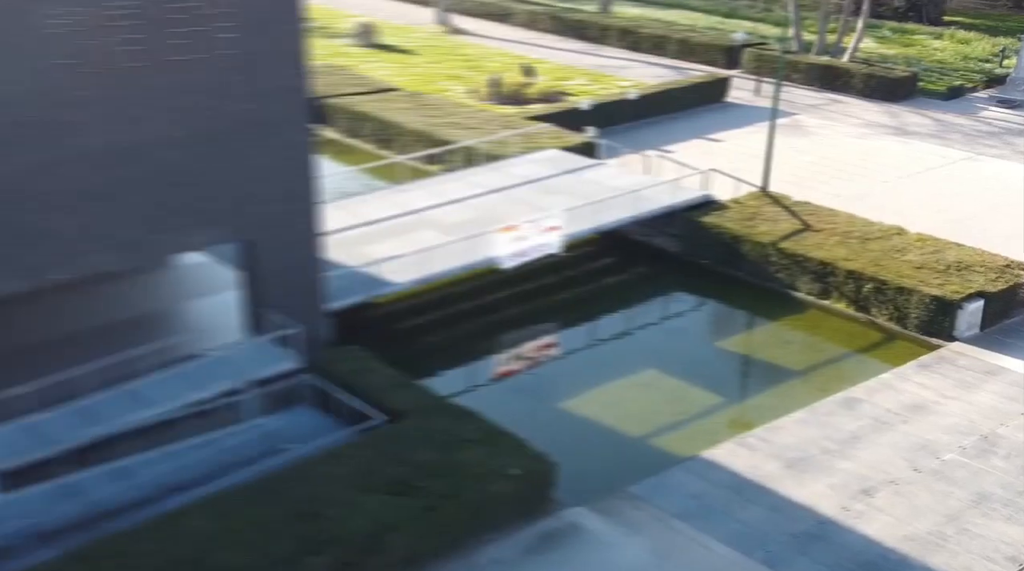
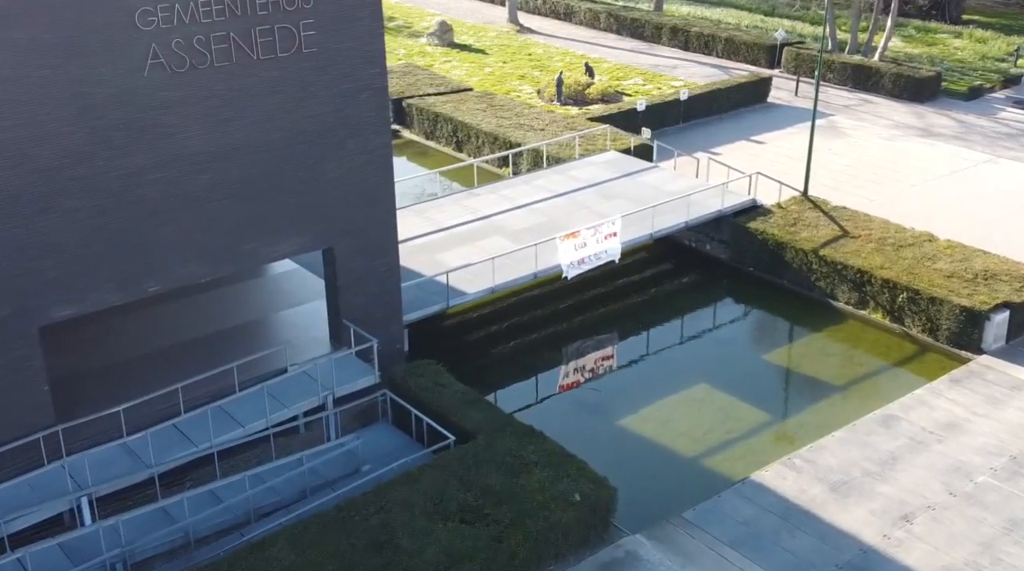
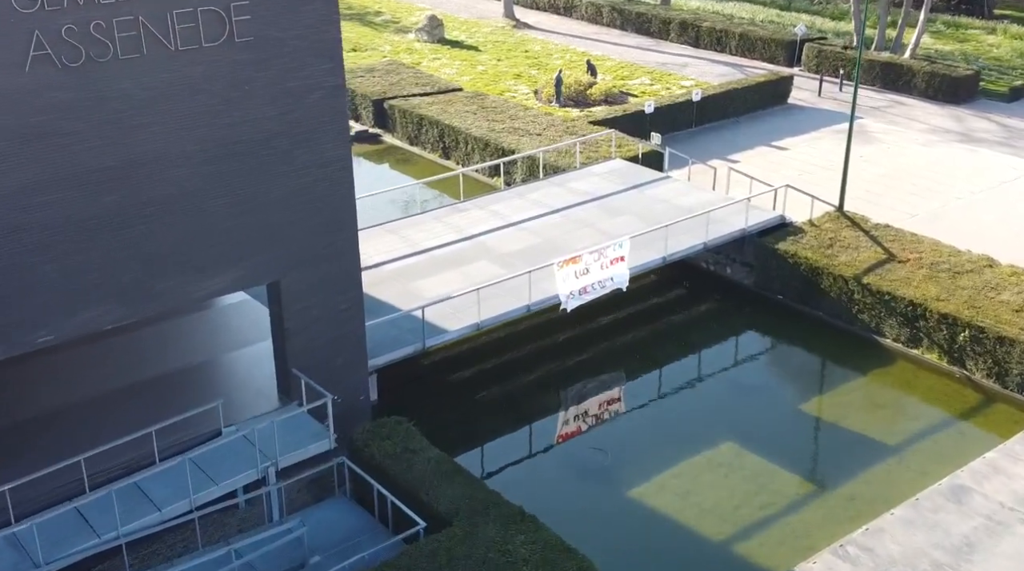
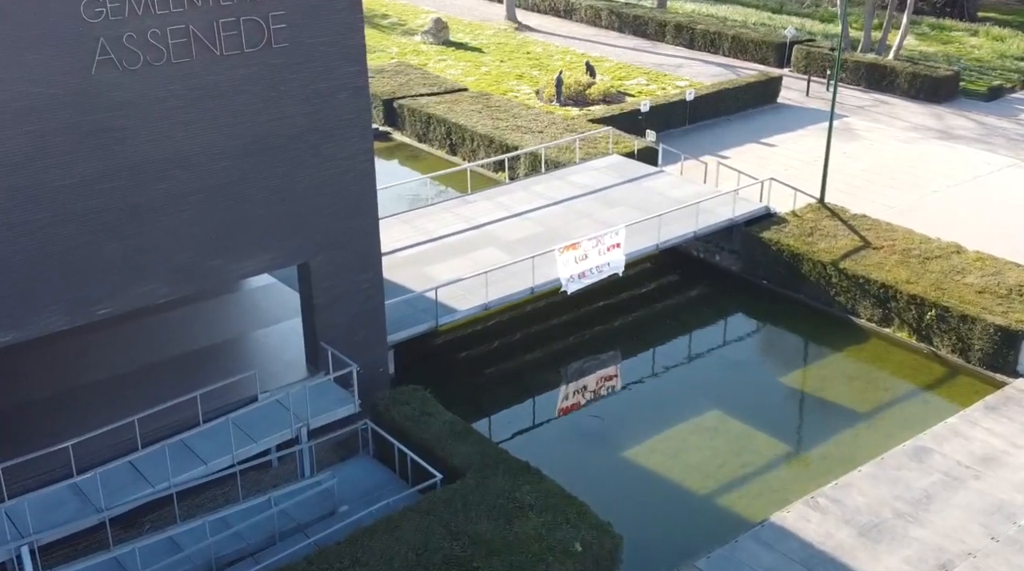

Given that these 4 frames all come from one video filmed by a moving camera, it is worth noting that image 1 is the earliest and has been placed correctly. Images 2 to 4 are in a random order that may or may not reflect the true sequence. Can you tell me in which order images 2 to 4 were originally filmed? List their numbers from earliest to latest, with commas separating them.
2, 4, 3
